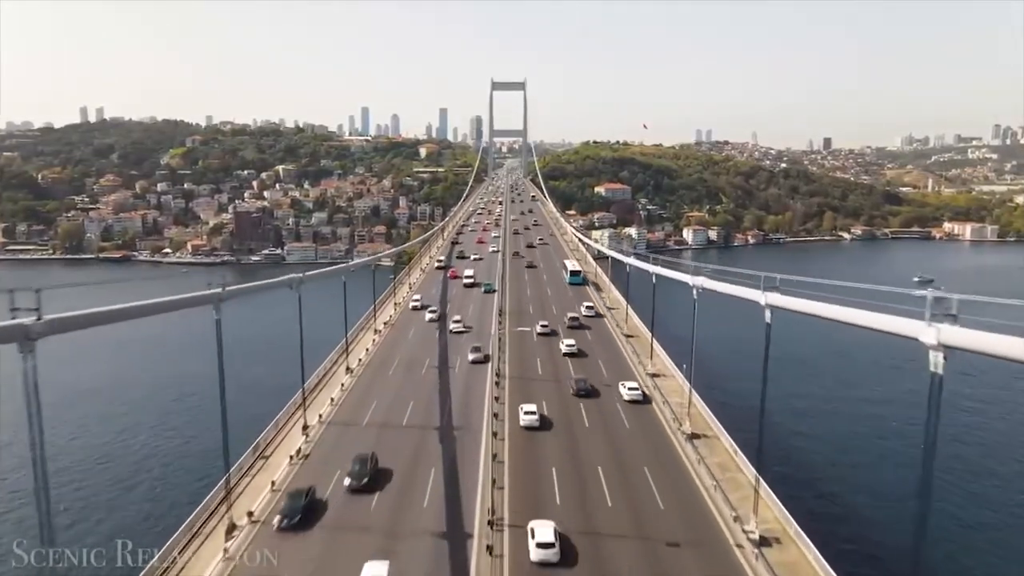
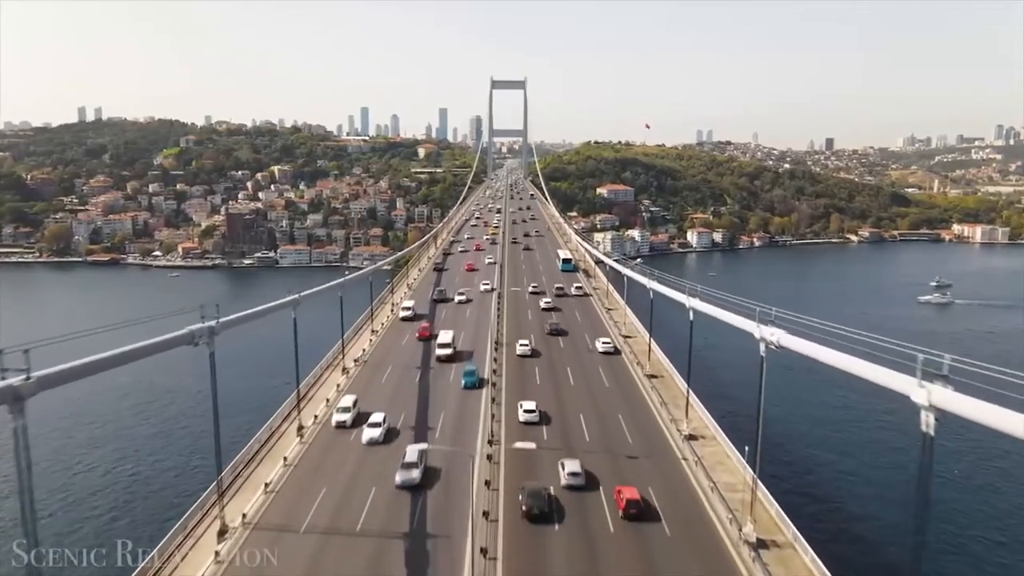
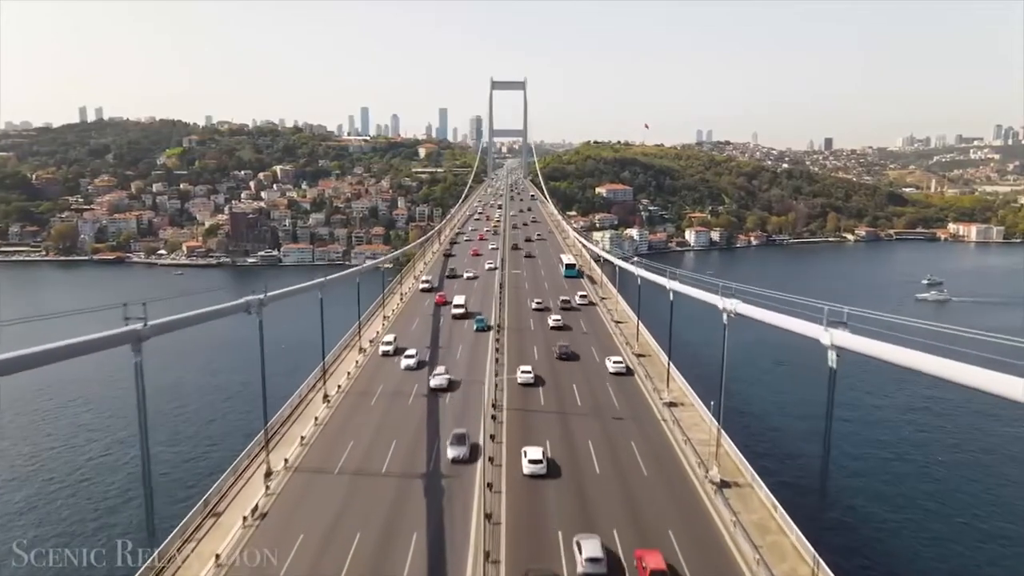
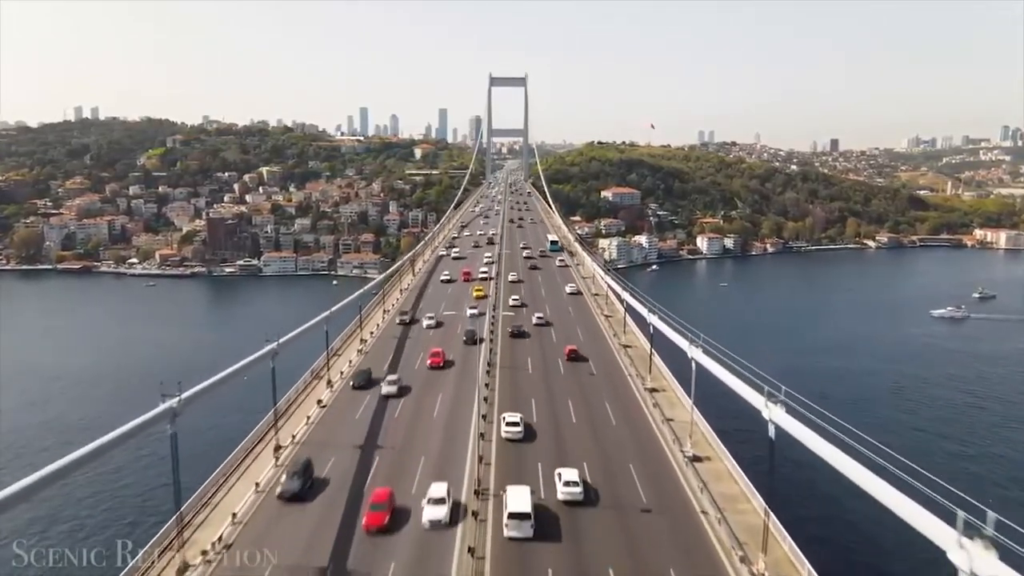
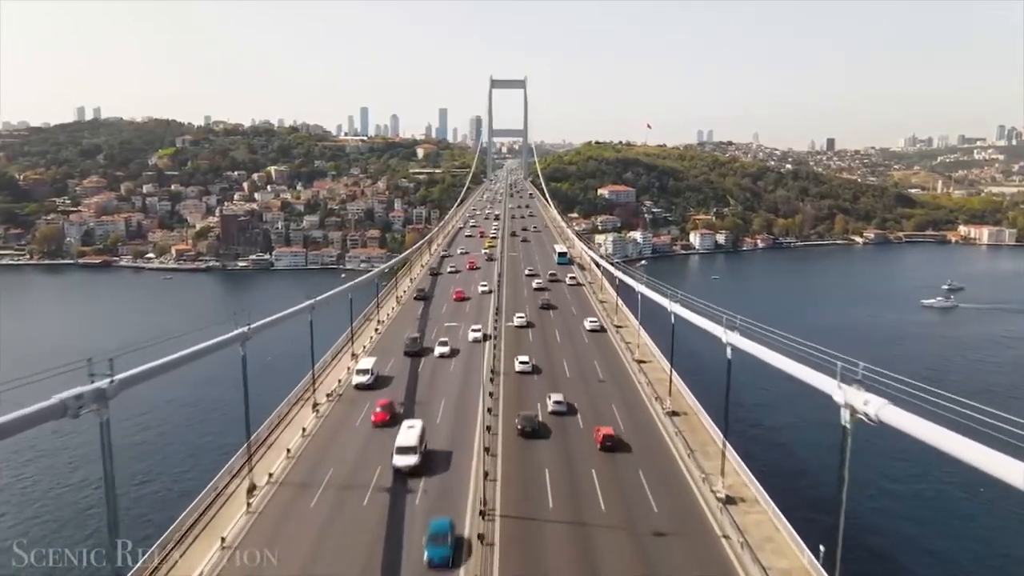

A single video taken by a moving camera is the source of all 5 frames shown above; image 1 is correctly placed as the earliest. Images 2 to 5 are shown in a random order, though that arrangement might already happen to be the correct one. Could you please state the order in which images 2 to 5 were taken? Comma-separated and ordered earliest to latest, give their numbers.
3, 2, 5, 4
